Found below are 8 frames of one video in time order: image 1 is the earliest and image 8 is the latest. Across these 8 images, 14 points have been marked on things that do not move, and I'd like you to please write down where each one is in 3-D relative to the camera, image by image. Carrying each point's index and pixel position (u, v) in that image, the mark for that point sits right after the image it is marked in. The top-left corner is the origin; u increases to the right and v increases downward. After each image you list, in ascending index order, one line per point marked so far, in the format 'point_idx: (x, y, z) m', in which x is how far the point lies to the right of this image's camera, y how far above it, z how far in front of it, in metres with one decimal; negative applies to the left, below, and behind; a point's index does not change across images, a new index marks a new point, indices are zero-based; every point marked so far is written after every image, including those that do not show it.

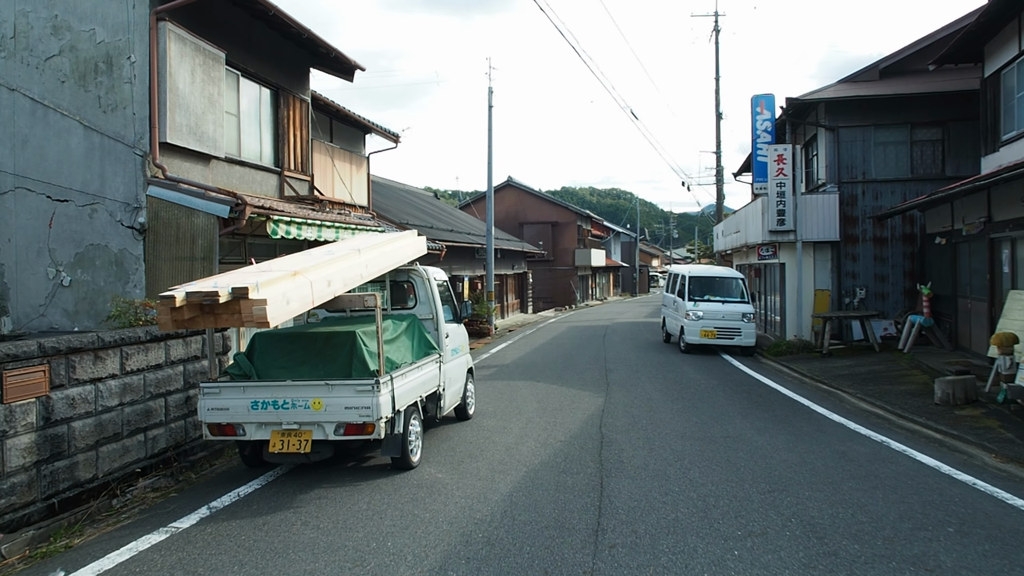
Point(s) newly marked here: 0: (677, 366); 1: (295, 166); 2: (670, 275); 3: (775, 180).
0: (+3.0, -1.4, +14.1) m
1: (-3.4, +1.9, +12.0) m
2: (+4.0, +0.3, +19.8) m
3: (+5.5, +2.3, +16.3) m
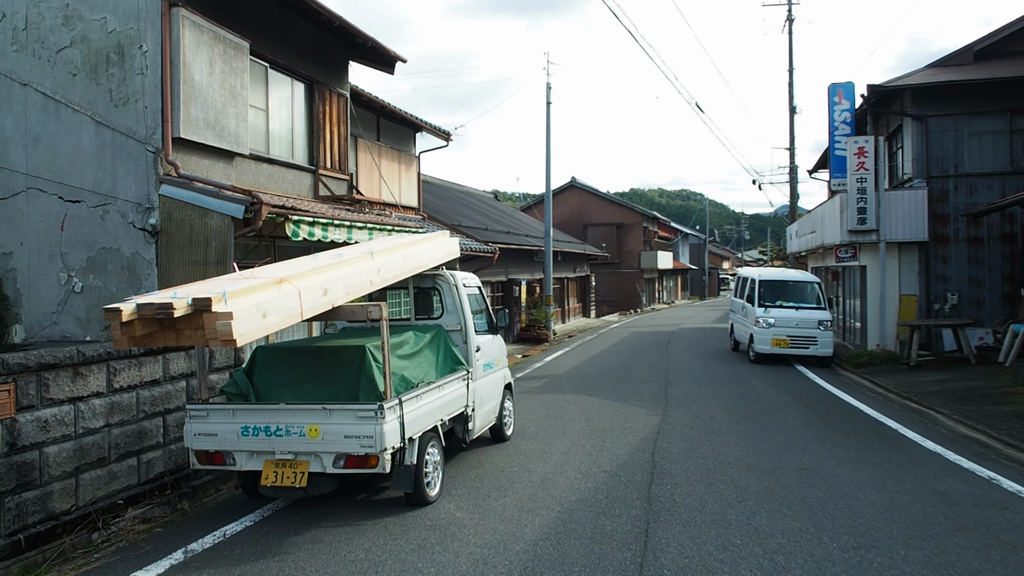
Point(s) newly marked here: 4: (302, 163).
0: (+3.9, -1.5, +12.9) m
1: (-2.6, +1.8, +11.4) m
2: (+5.4, +0.2, +18.4) m
3: (+6.6, +2.2, +14.9) m
4: (-2.9, +1.7, +10.6) m
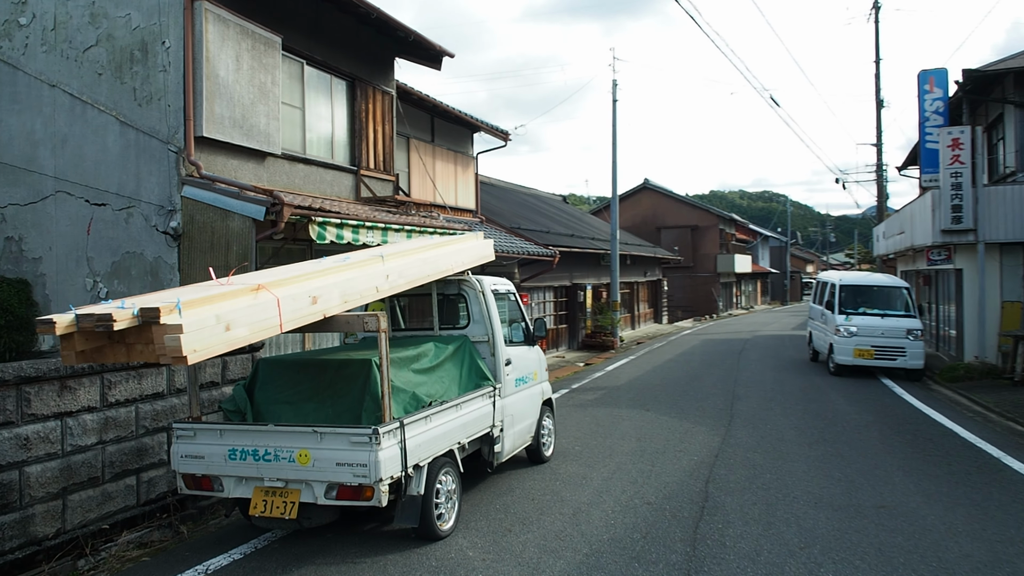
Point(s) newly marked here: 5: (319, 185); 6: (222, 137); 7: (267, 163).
0: (+4.7, -1.6, +11.8) m
1: (-1.9, +1.7, +10.9) m
2: (+6.8, +0.1, +17.2) m
3: (+7.6, +2.1, +13.5) m
4: (-2.2, +1.6, +10.2) m
5: (-2.4, +1.3, +9.6) m
6: (-2.9, +1.5, +7.7) m
7: (-2.7, +1.4, +8.6) m
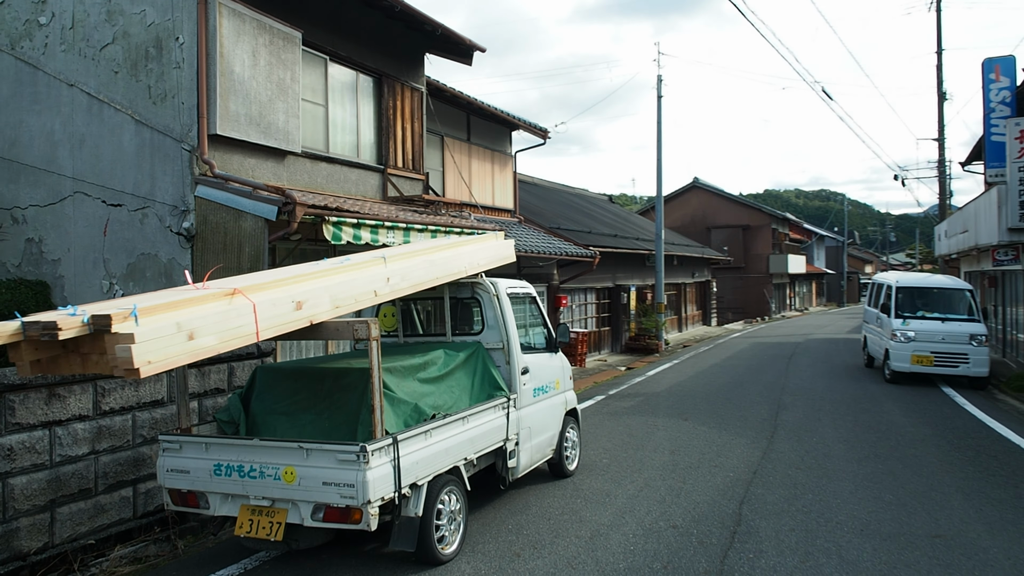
0: (+5.2, -1.6, +11.0) m
1: (-1.5, +1.7, +10.6) m
2: (+7.6, +0.1, +16.3) m
3: (+8.2, +2.0, +12.6) m
4: (-1.8, +1.6, +9.9) m
5: (-2.0, +1.3, +9.4) m
6: (-2.7, +1.5, +7.5) m
7: (-2.4, +1.4, +8.4) m
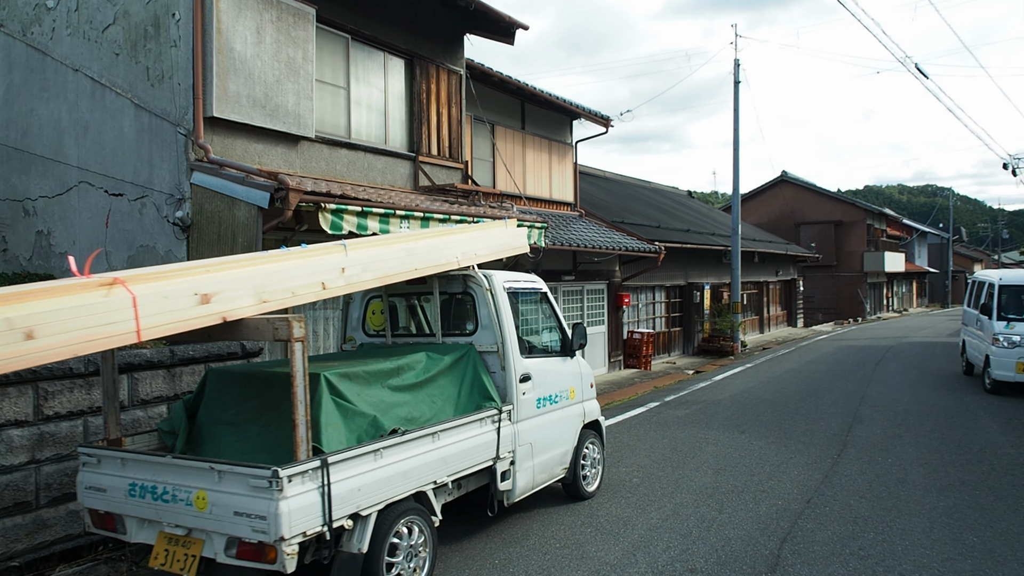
0: (+5.7, -1.6, +9.6) m
1: (-0.9, +1.8, +10.0) m
2: (+8.7, +0.1, +14.6) m
3: (+8.9, +2.1, +10.8) m
4: (-1.4, +1.7, +9.3) m
5: (-1.7, +1.3, +8.8) m
6: (-2.5, +1.5, +7.0) m
7: (-2.1, +1.4, +7.8) m
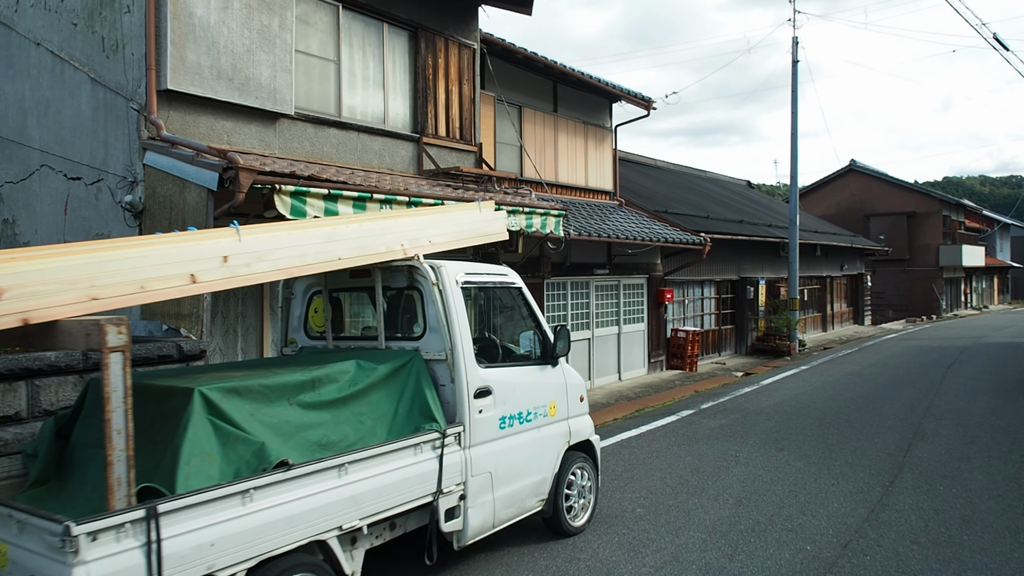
0: (+5.8, -1.6, +8.3) m
1: (-0.8, +1.8, +9.1) m
2: (+9.2, +0.1, +12.9) m
3: (+9.1, +2.1, +9.2) m
4: (-1.3, +1.7, +8.5) m
5: (-1.6, +1.4, +8.0) m
6: (-2.5, +1.6, +6.3) m
7: (-2.1, +1.5, +7.1) m
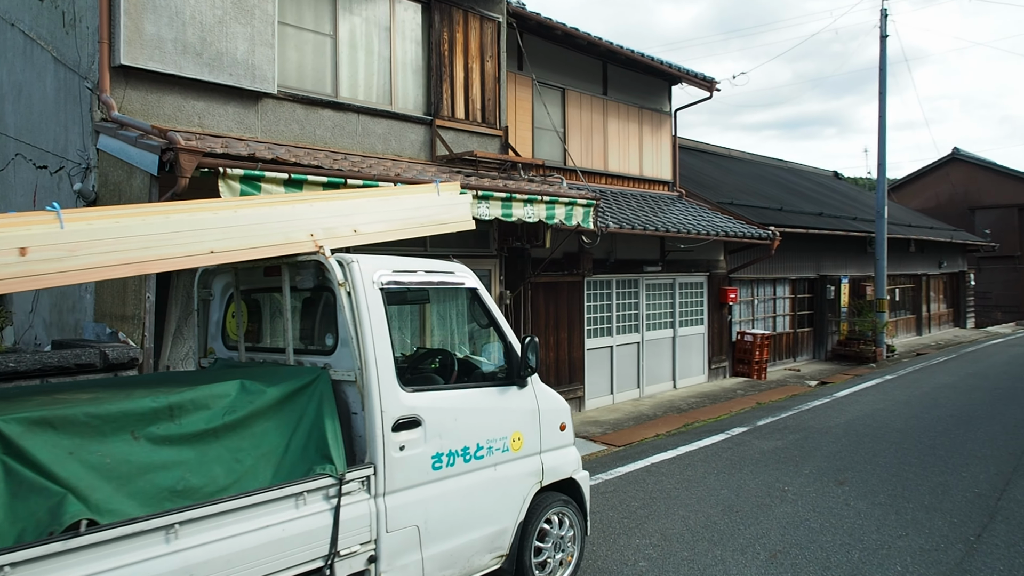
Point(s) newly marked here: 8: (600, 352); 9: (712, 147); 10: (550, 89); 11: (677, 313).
0: (+6.0, -1.6, +6.7) m
1: (-0.5, +1.8, +8.2) m
2: (+9.9, +0.1, +11.0) m
3: (+9.3, +2.1, +7.2) m
4: (-1.0, +1.8, +7.7) m
5: (-1.4, +1.4, +7.2) m
6: (-2.6, +1.6, +5.6) m
7: (-2.1, +1.5, +6.4) m
8: (+1.2, -0.9, +10.4) m
9: (+5.1, +3.5, +19.6) m
10: (+0.5, +2.8, +11.0) m
11: (+2.6, -0.4, +12.0) m
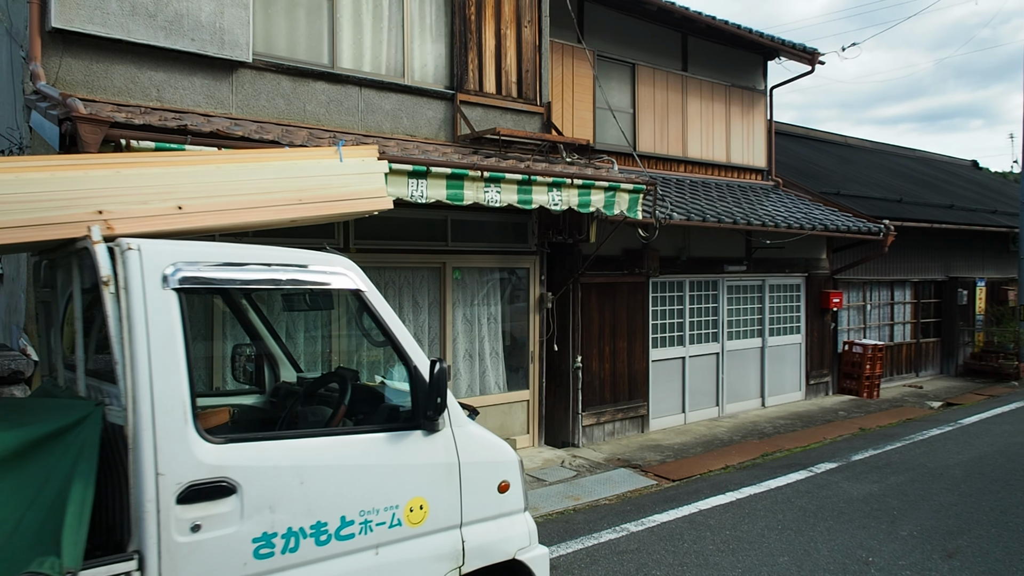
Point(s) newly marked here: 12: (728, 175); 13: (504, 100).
0: (+6.0, -1.6, +4.6) m
1: (-0.1, +1.8, +7.1) m
2: (+10.5, +0.1, +8.3) m
3: (+9.4, +2.0, +4.7) m
4: (-0.8, +1.7, +6.6) m
5: (-1.2, +1.4, +6.2) m
6: (-2.6, +1.6, +4.9) m
7: (-2.0, +1.5, +5.5) m
8: (+1.8, -0.9, +9.1) m
9: (+7.1, +3.5, +17.6) m
10: (+1.3, +2.8, +9.7) m
11: (+3.4, -0.4, +10.4) m
12: (+3.2, +1.7, +11.3) m
13: (0.0, +1.7, +7.2) m
